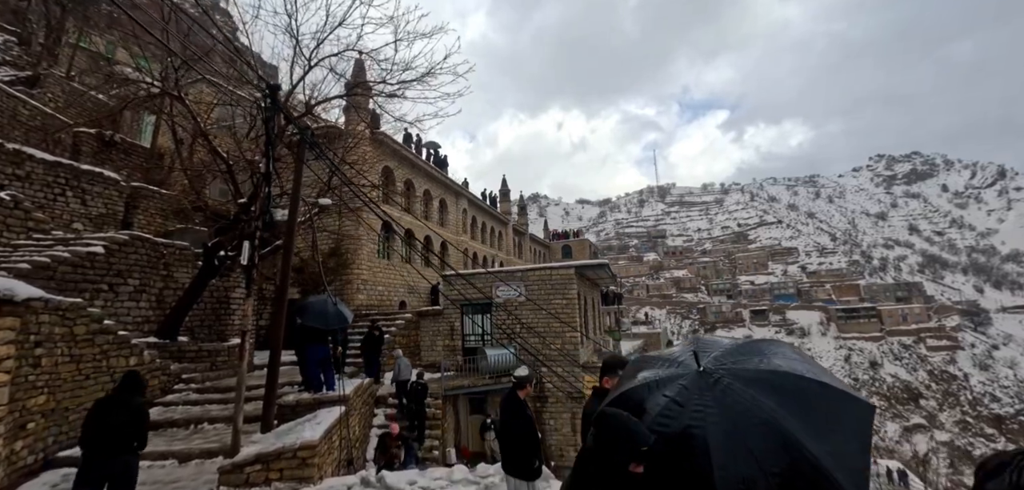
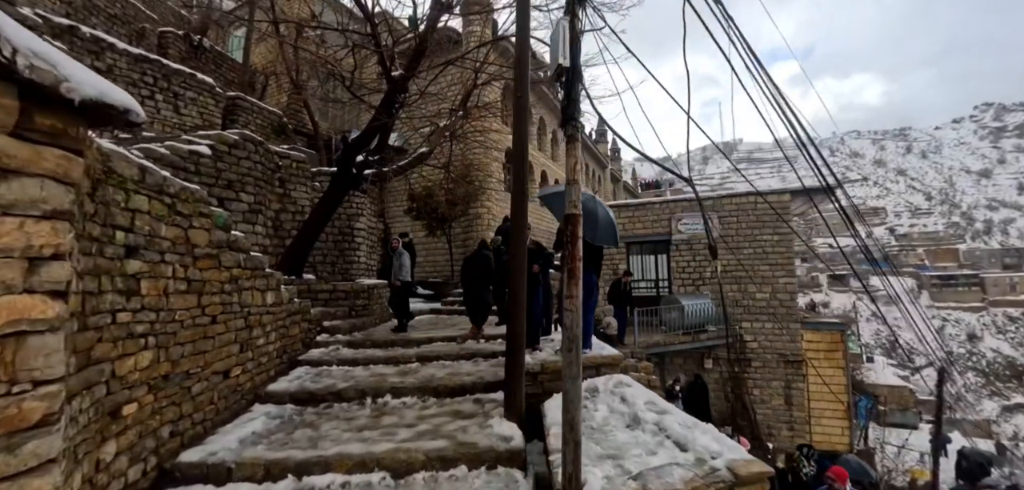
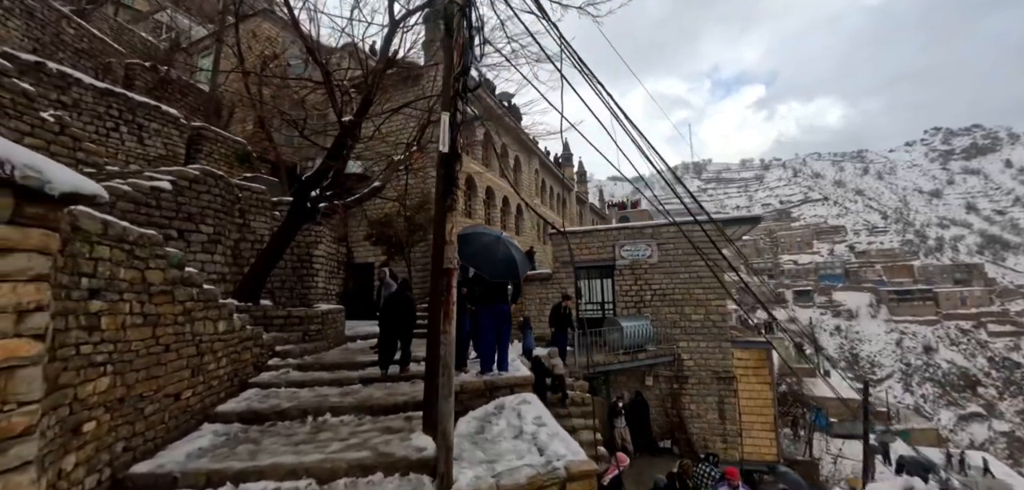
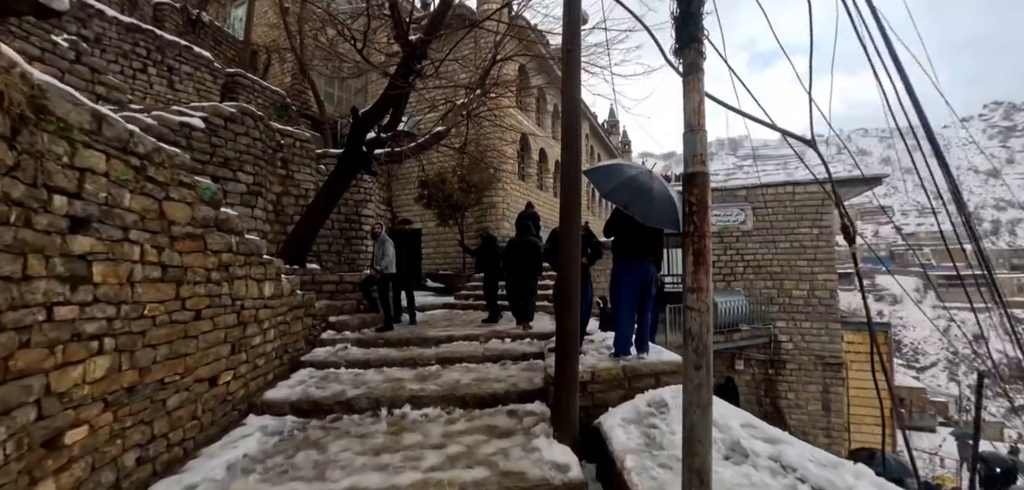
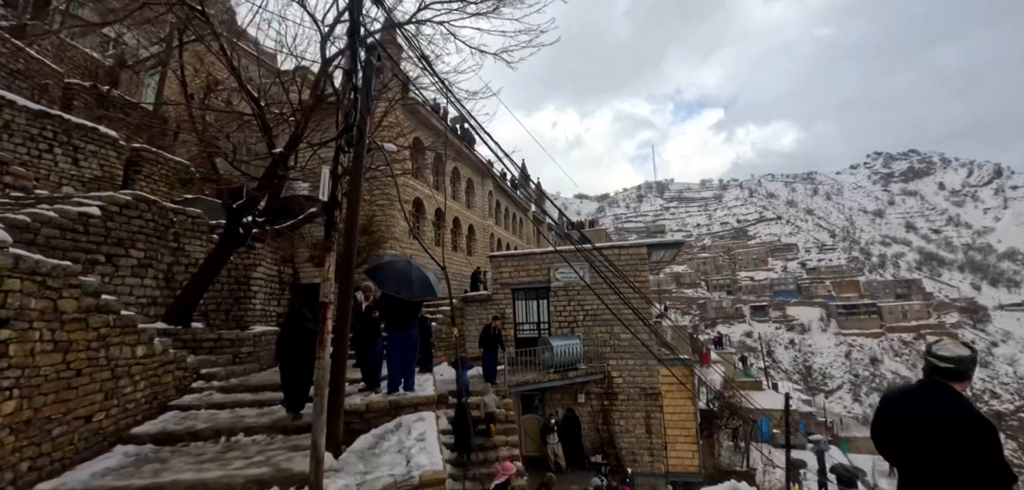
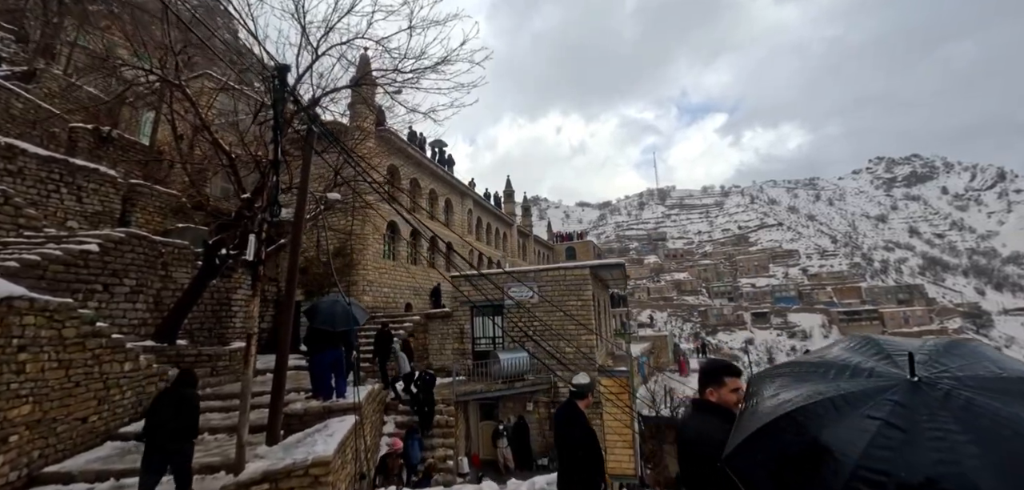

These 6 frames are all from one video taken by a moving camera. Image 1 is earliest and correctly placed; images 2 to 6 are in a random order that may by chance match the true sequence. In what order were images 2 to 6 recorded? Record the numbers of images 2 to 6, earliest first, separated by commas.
6, 5, 3, 2, 4
